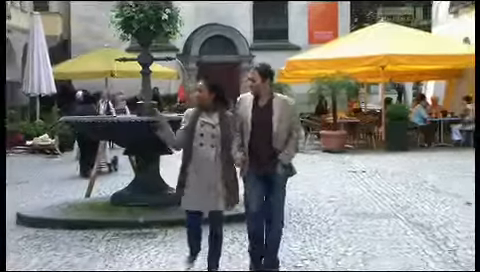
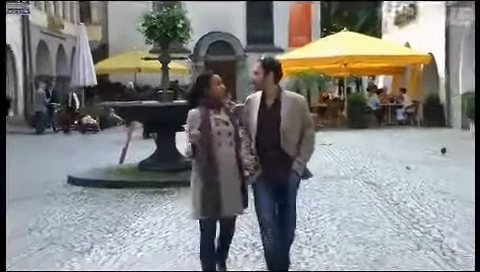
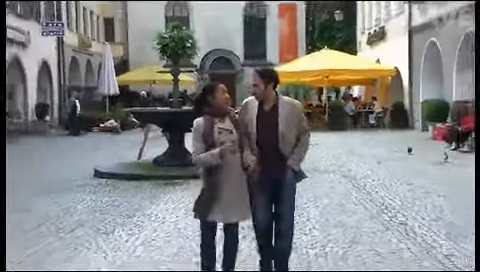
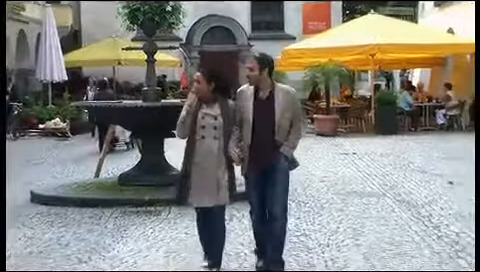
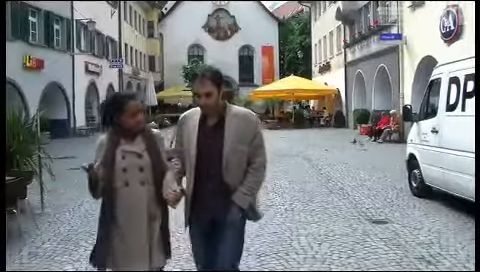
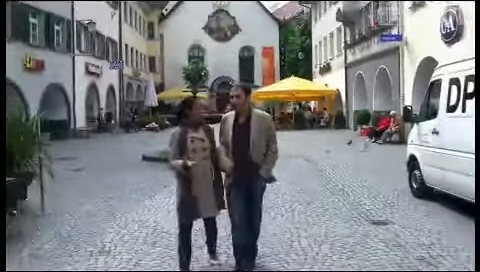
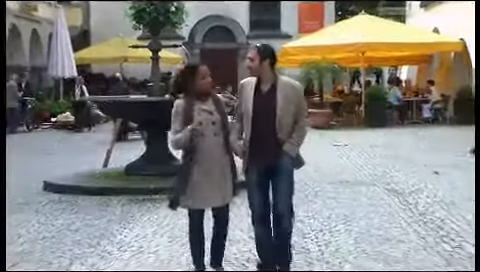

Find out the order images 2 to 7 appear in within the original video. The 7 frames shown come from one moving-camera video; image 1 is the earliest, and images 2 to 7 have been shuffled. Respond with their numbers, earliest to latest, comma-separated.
4, 7, 2, 3, 6, 5
